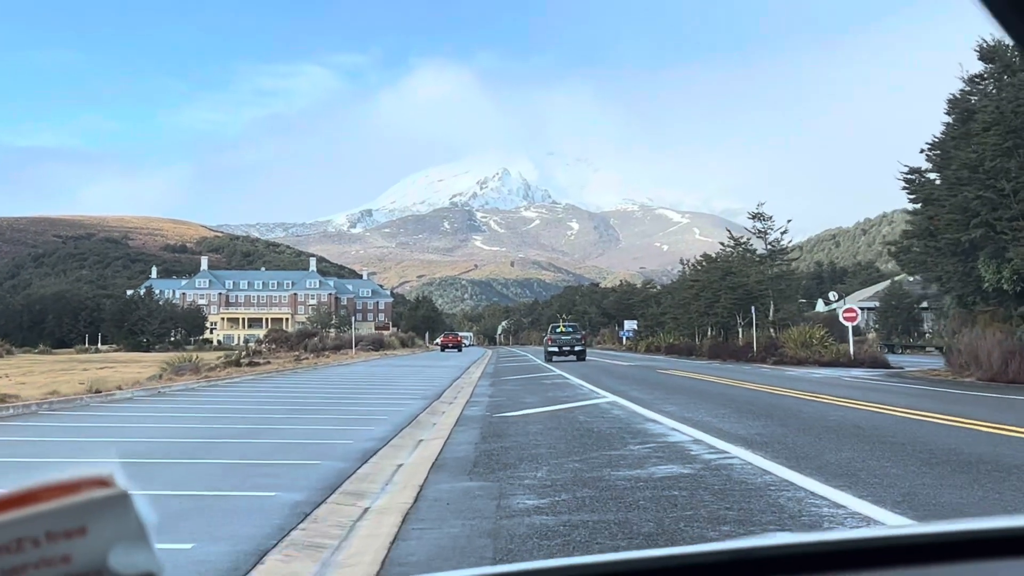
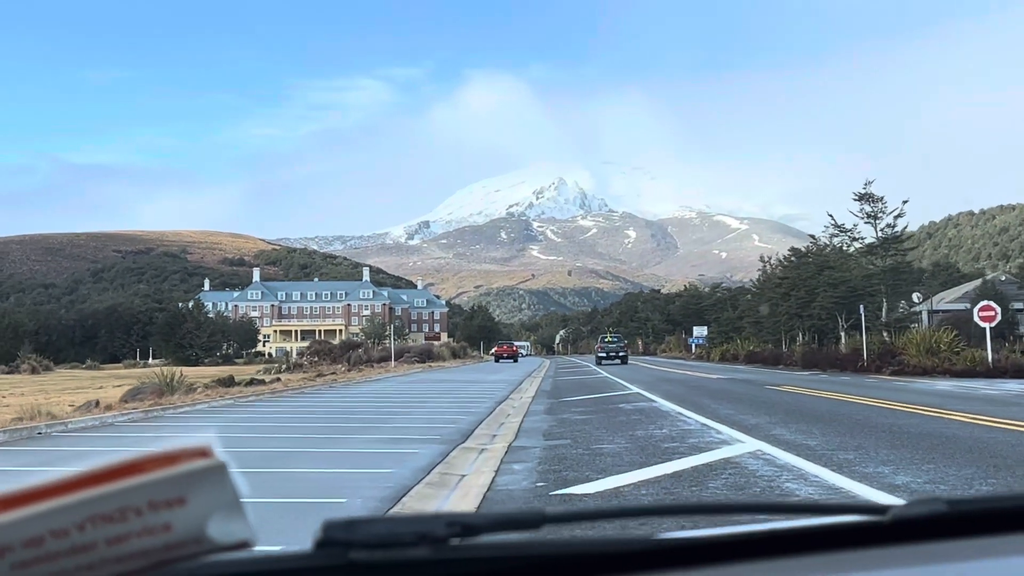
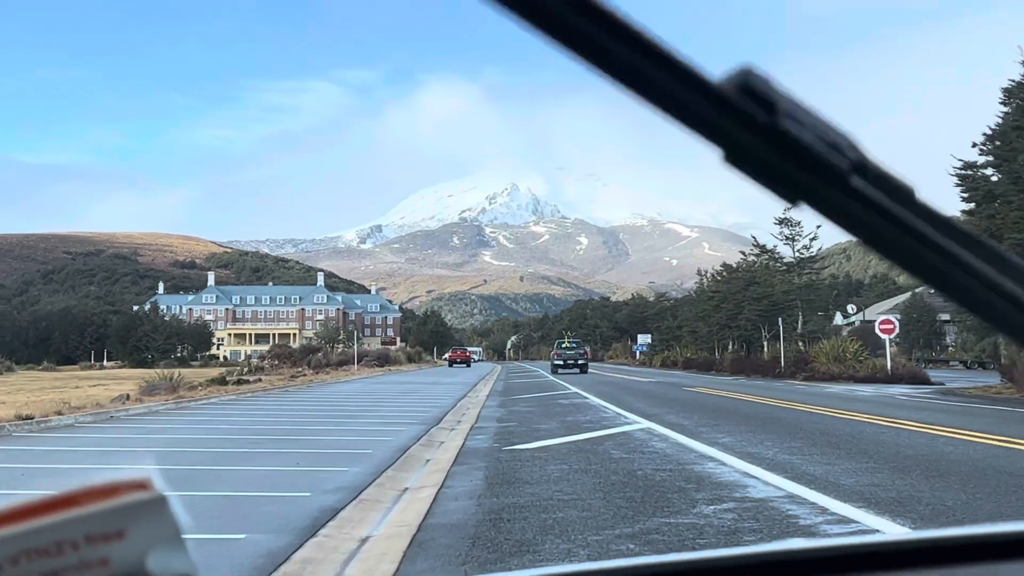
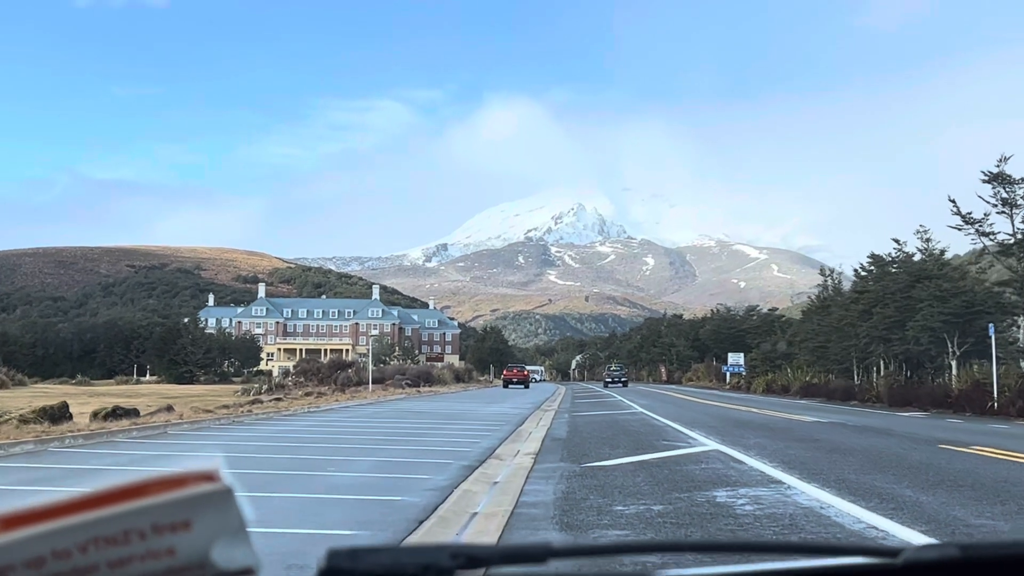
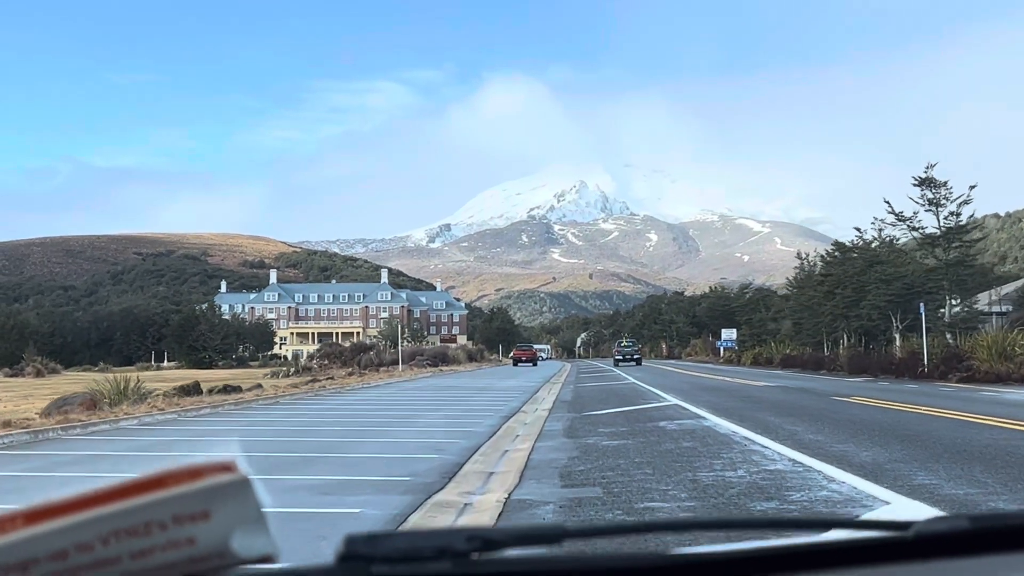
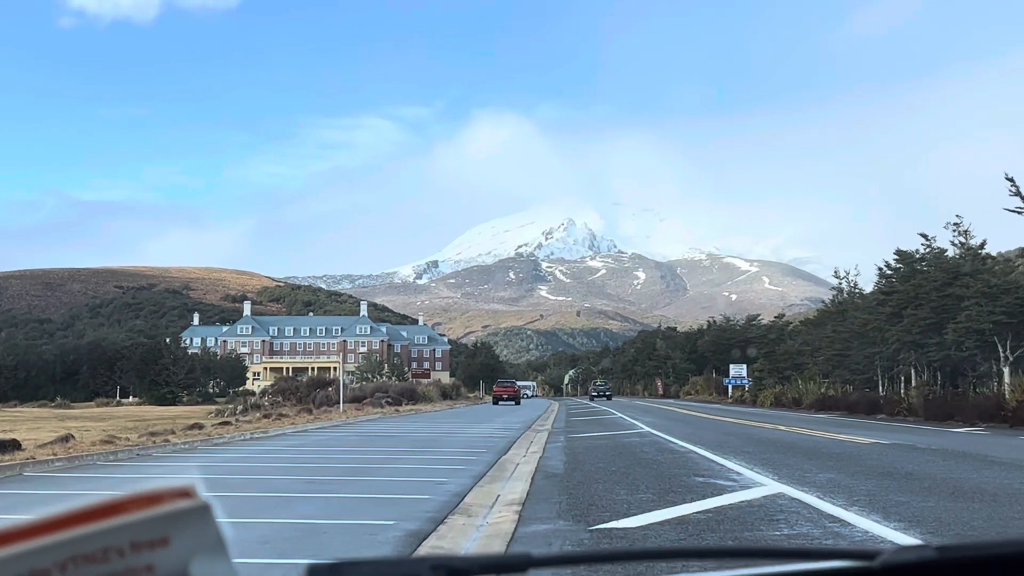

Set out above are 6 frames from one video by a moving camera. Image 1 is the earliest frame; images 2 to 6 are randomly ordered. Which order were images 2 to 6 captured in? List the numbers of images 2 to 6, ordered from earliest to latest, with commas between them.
3, 2, 5, 4, 6
